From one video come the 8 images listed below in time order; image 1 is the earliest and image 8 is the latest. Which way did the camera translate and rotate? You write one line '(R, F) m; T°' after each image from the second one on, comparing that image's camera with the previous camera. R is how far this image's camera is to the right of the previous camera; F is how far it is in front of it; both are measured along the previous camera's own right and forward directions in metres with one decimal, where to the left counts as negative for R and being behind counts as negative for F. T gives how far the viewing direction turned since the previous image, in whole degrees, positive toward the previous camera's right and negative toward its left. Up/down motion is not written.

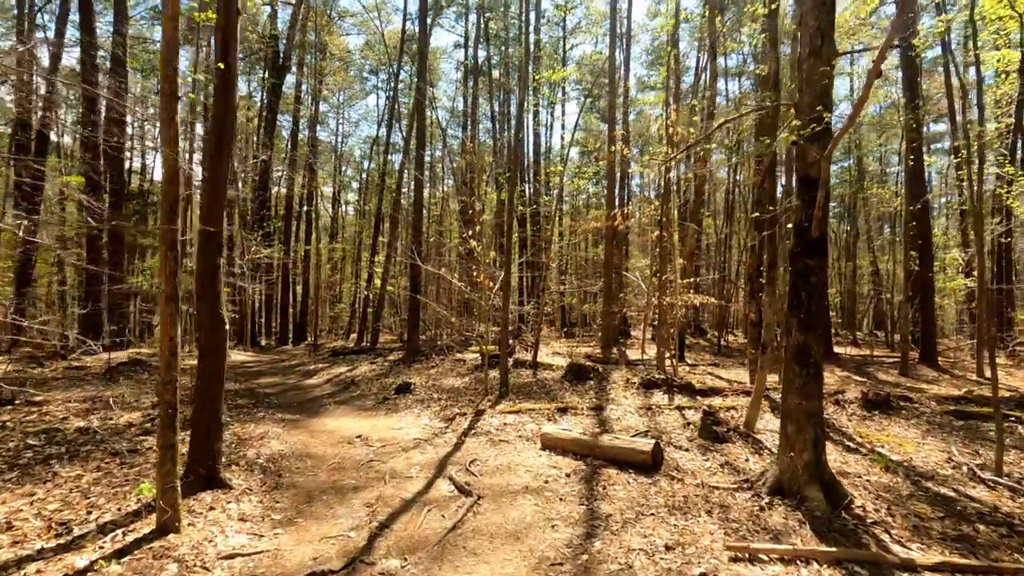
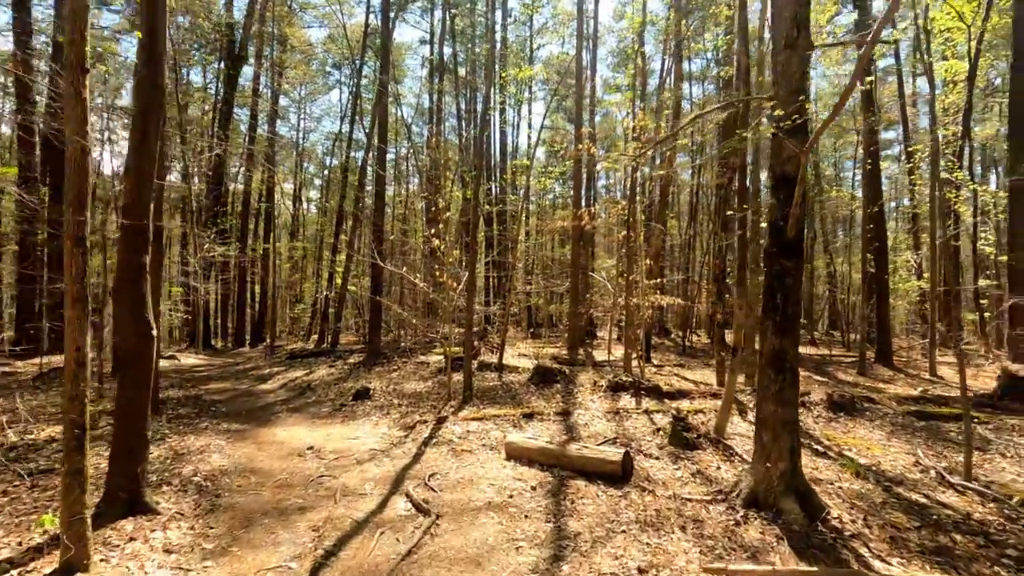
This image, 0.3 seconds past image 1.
(0.0, +0.3) m; +4°
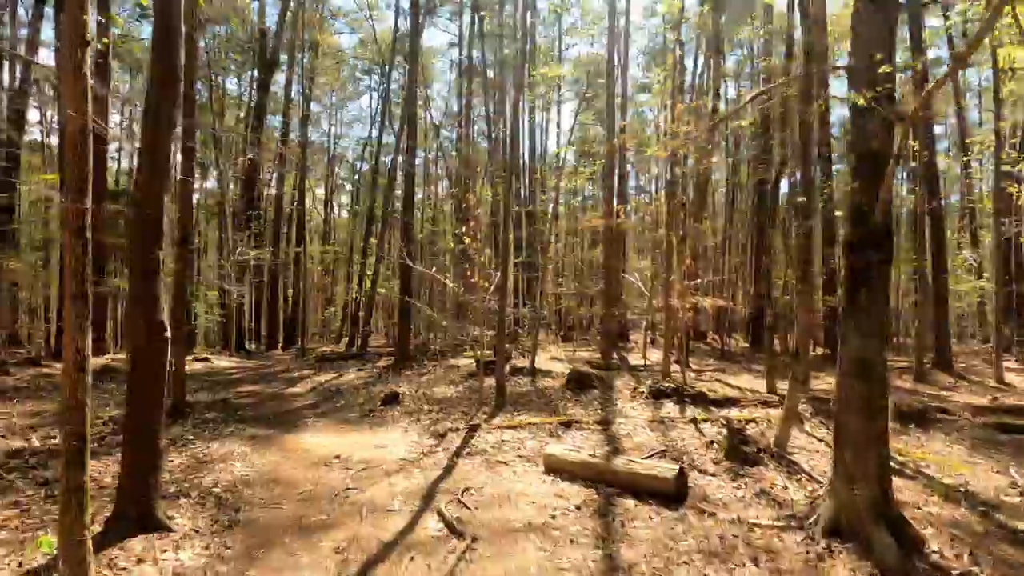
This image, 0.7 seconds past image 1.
(-0.1, +0.4) m; -3°
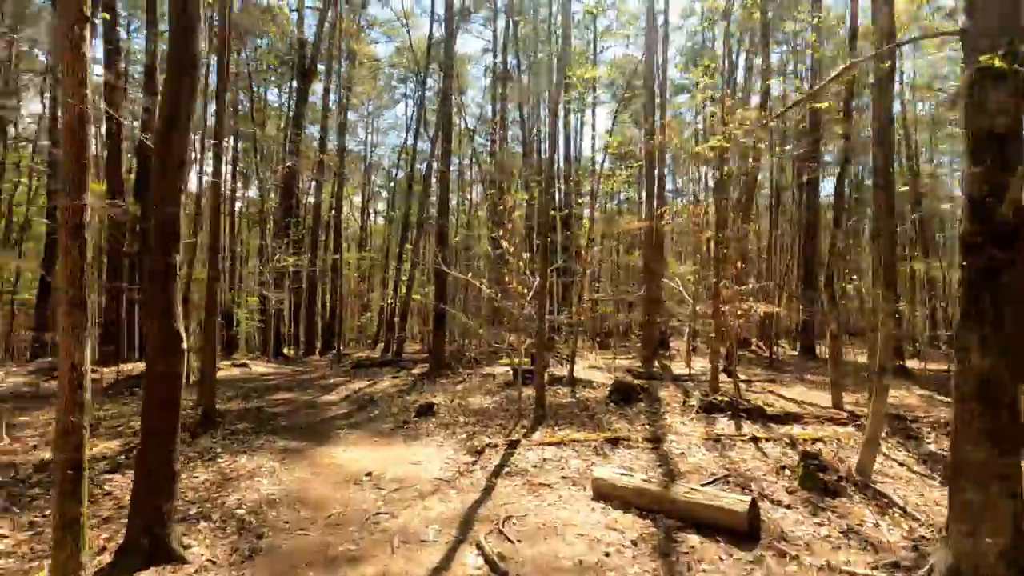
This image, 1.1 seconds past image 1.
(-0.1, +0.4) m; -4°
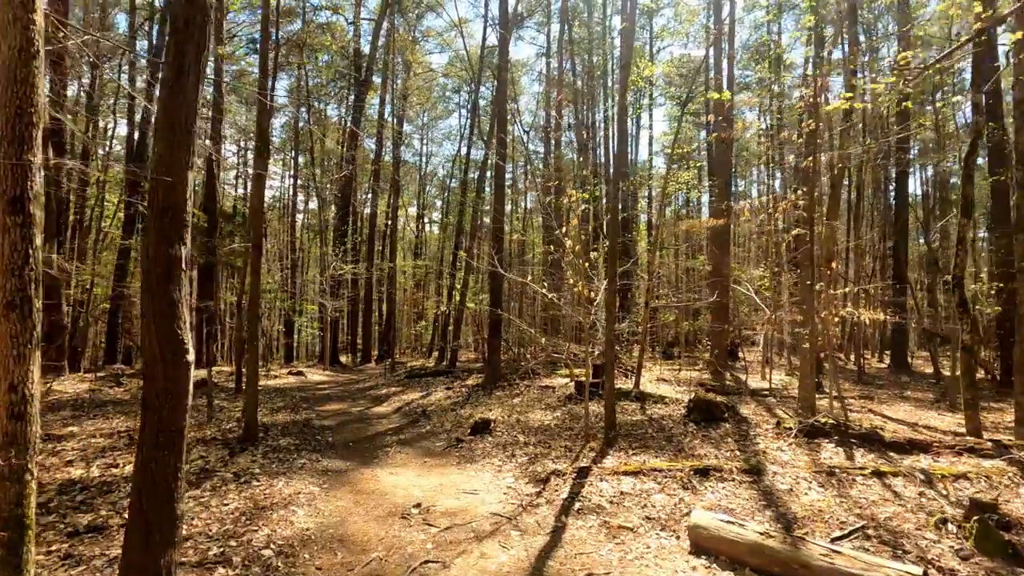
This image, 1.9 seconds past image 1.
(-0.2, +0.8) m; -6°
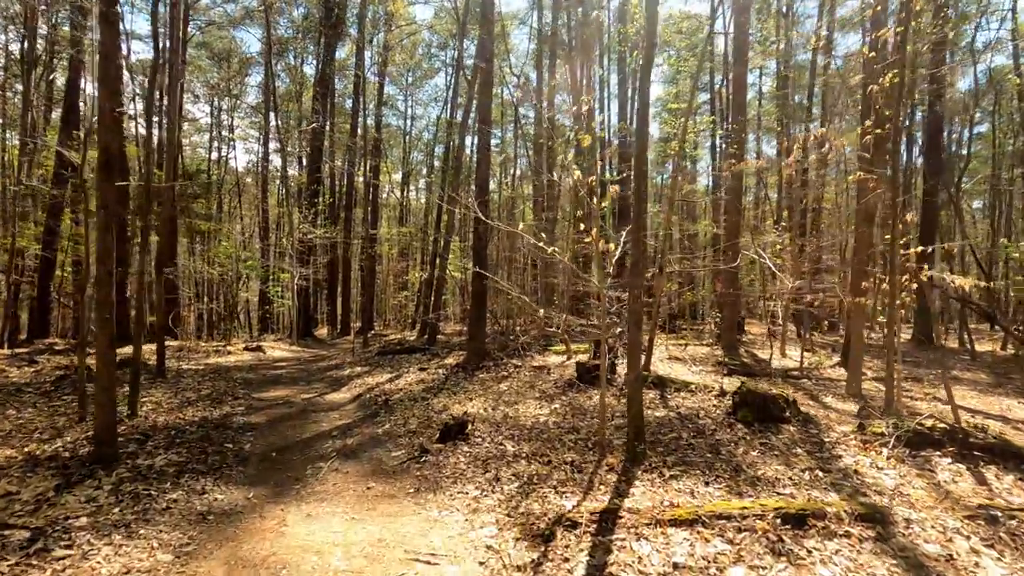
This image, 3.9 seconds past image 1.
(0.0, +2.1) m; +1°
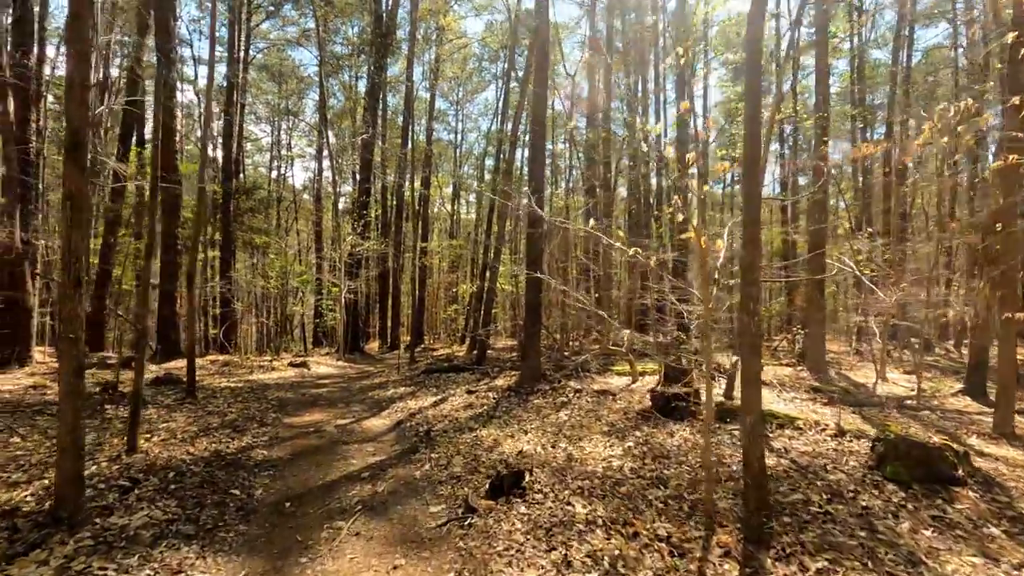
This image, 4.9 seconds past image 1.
(-0.1, +1.1) m; -5°
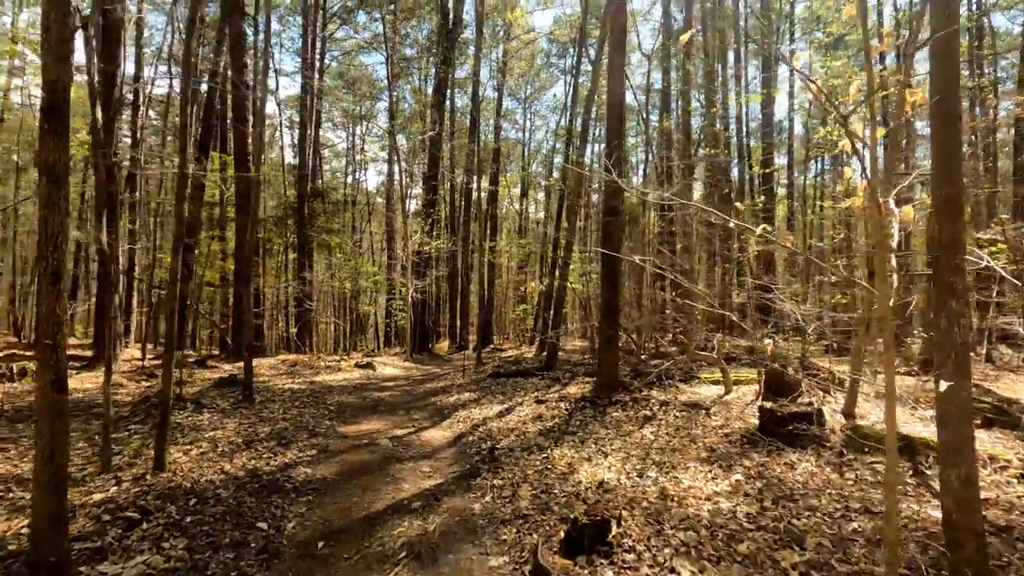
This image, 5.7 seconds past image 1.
(-0.1, +0.9) m; -7°
